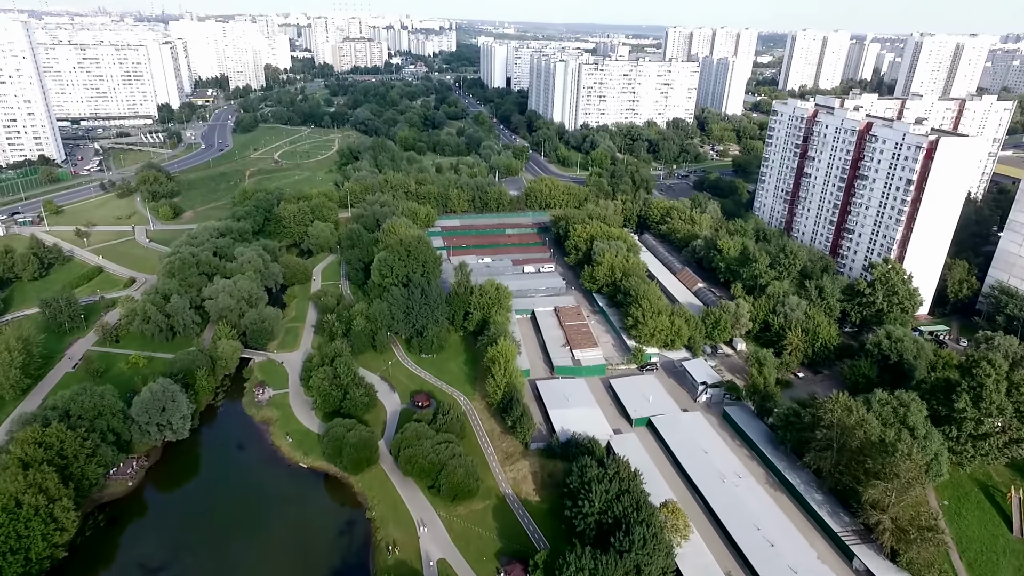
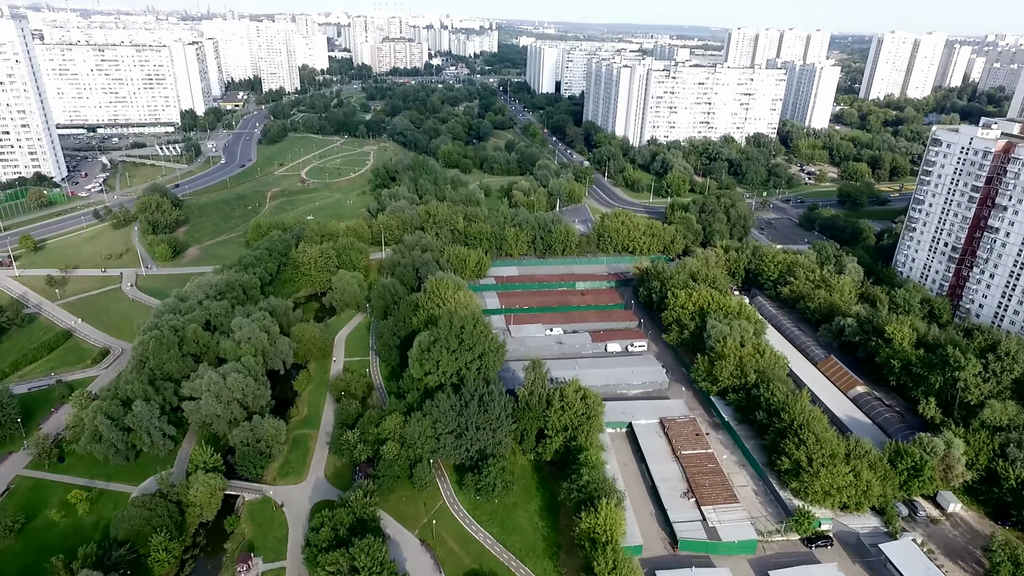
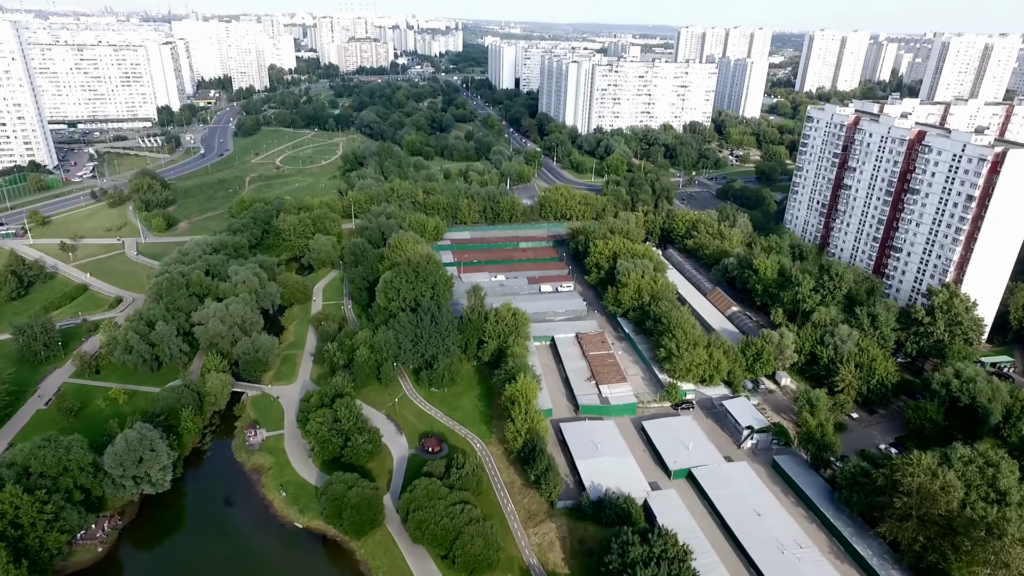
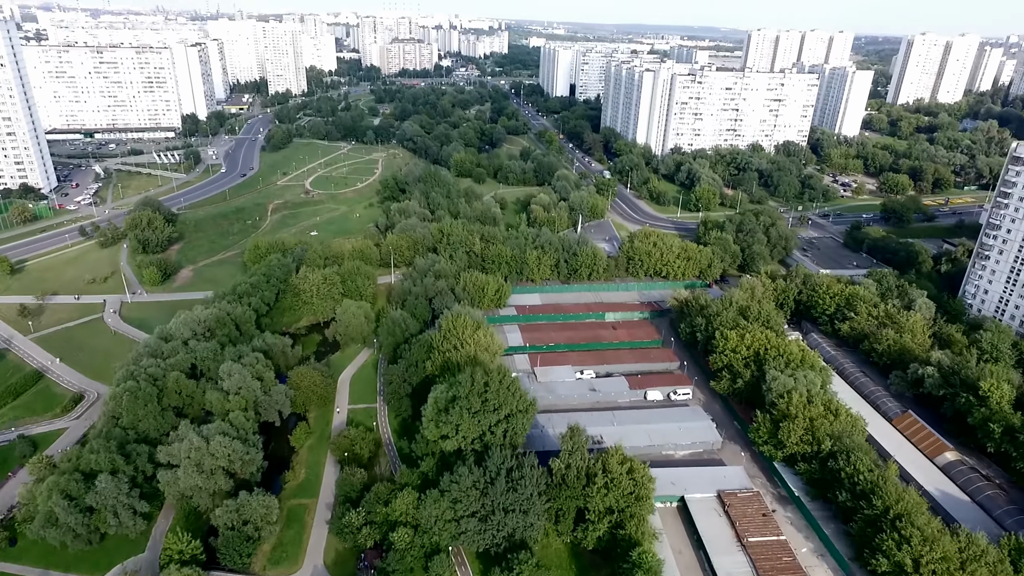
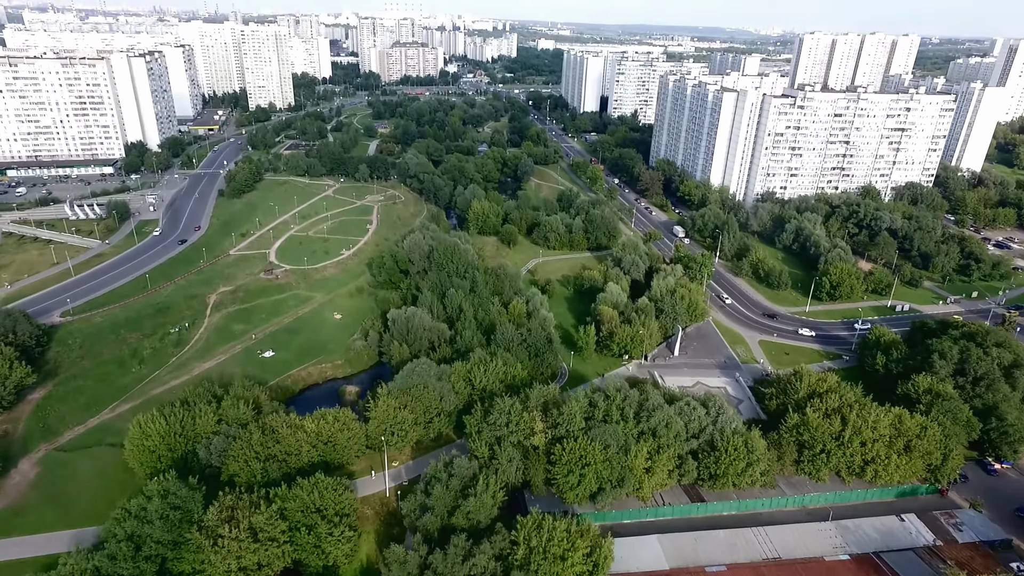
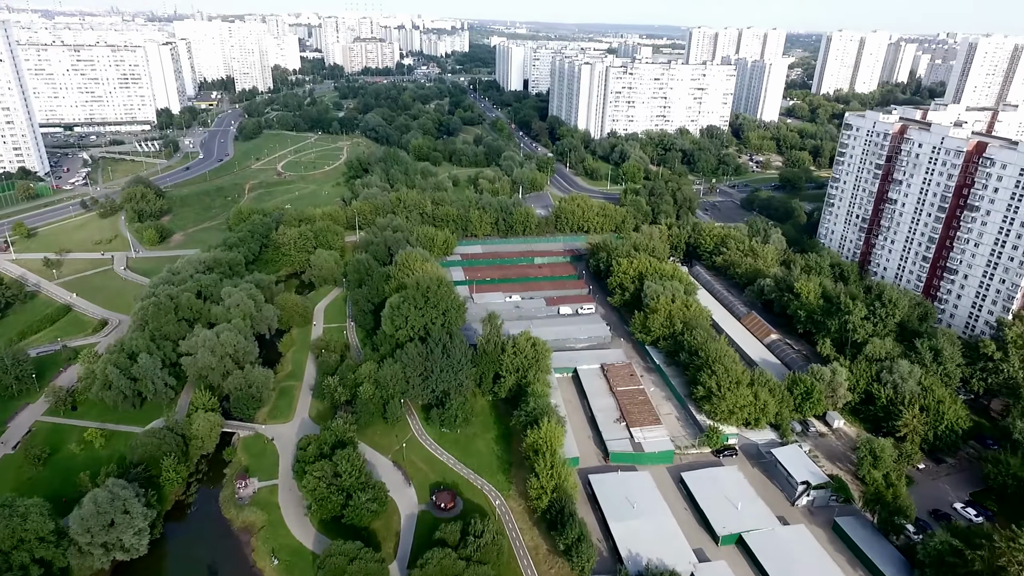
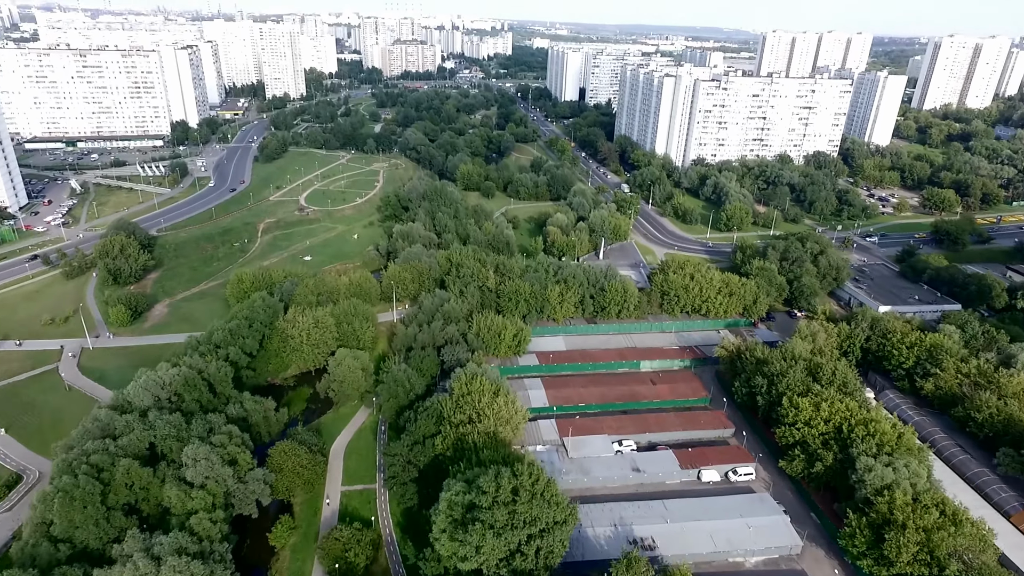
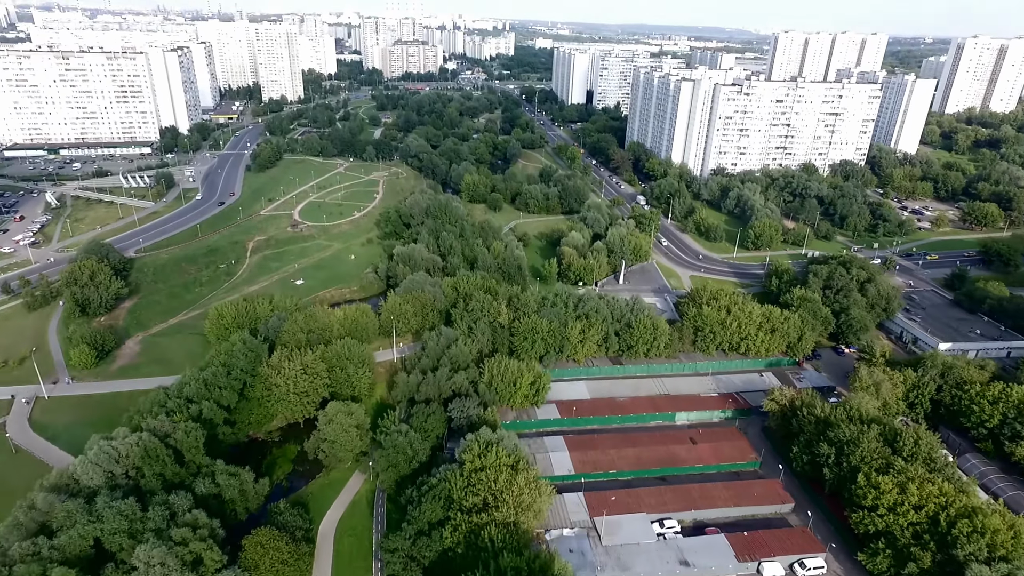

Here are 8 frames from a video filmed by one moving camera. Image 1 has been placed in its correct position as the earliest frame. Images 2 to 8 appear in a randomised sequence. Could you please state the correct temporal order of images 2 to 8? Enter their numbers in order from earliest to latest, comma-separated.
3, 6, 2, 4, 7, 8, 5
